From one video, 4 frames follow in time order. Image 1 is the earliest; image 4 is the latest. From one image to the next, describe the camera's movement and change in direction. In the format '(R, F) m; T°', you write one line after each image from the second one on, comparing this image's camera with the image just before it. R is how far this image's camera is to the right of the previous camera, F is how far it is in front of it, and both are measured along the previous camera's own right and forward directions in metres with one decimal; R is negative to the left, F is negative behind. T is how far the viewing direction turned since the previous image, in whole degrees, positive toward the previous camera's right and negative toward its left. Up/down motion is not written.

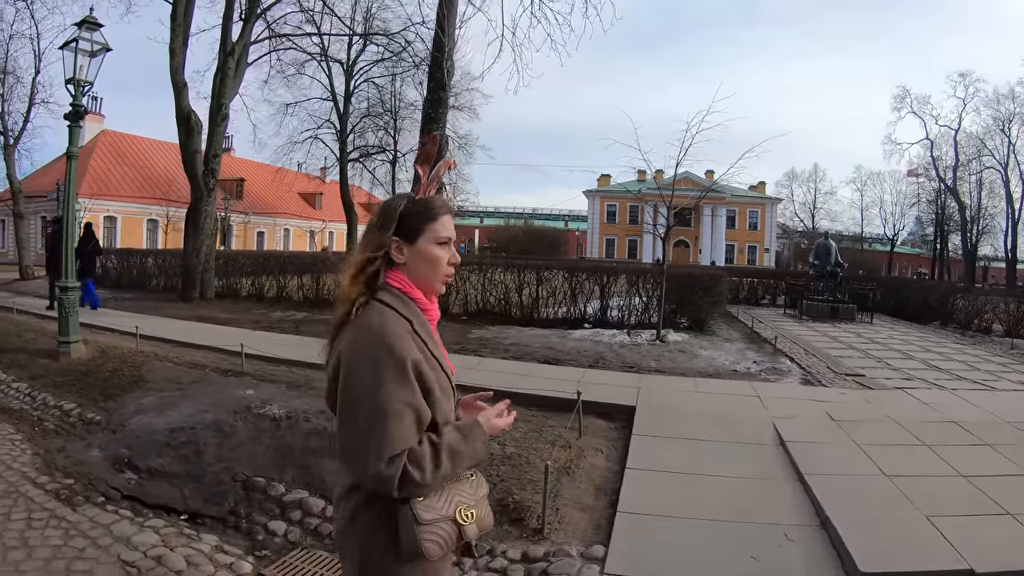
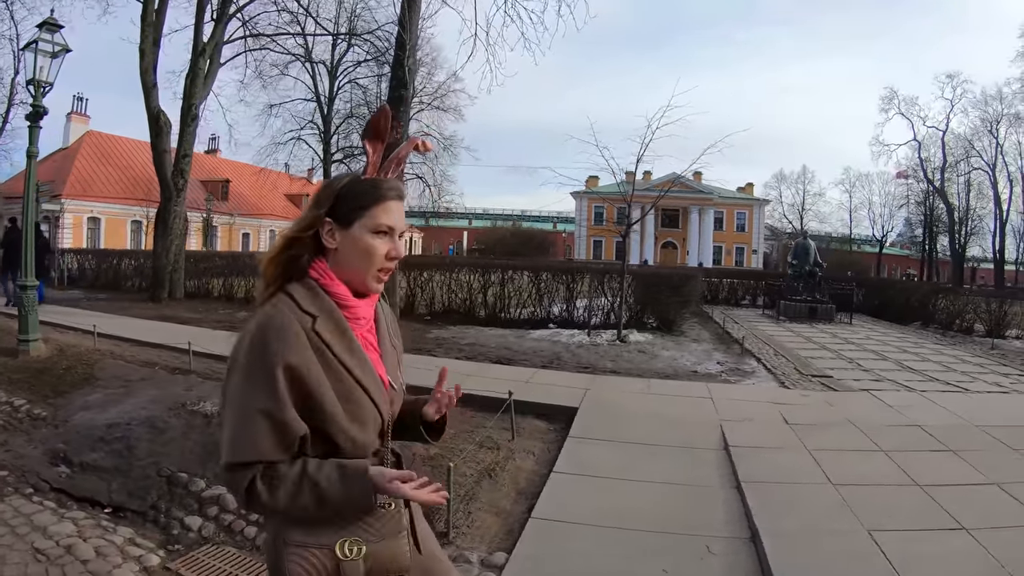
(+0.6, +0.4) m; 0°
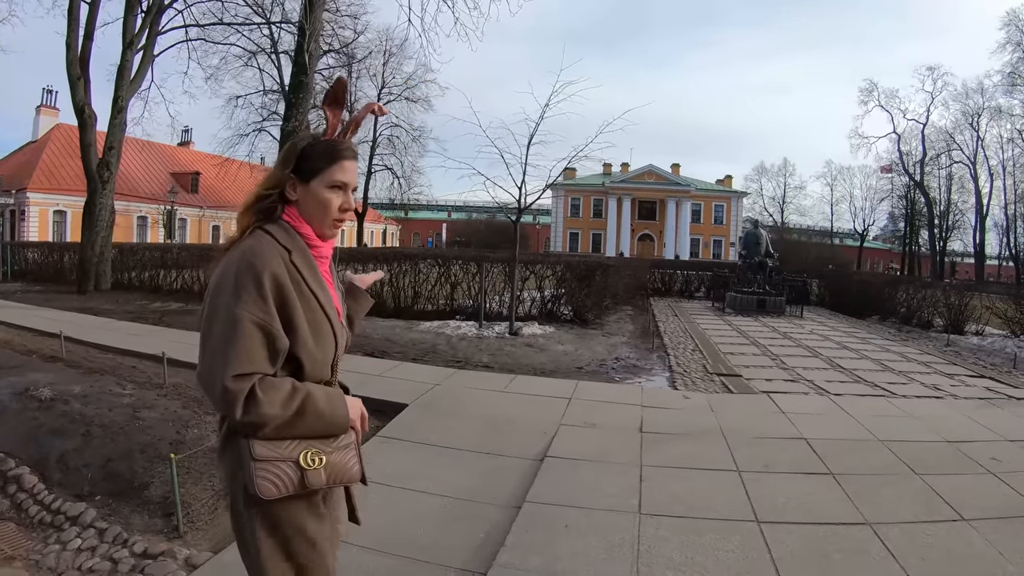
(+1.5, +1.1) m; 0°
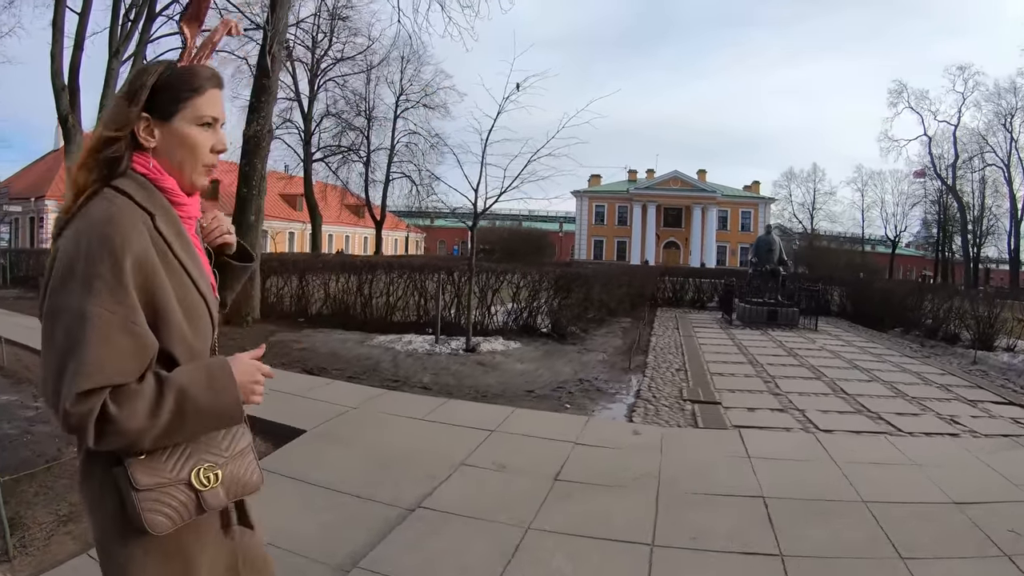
(+0.9, +0.8) m; -3°
